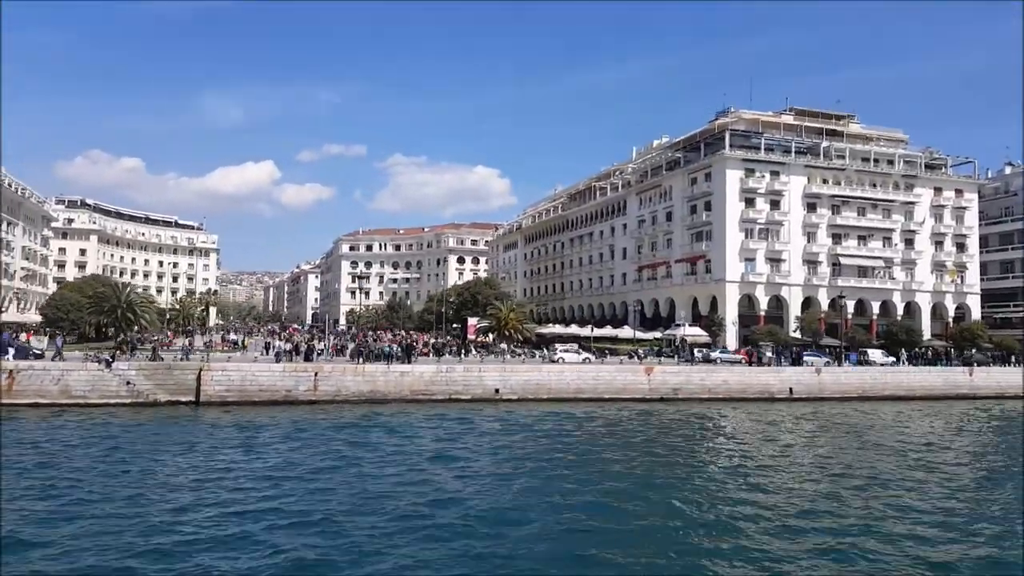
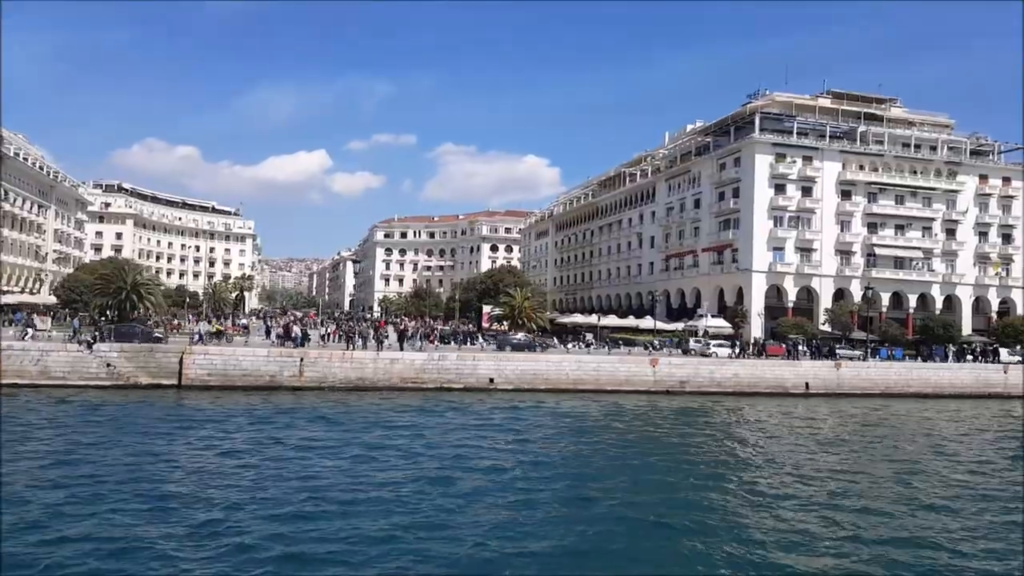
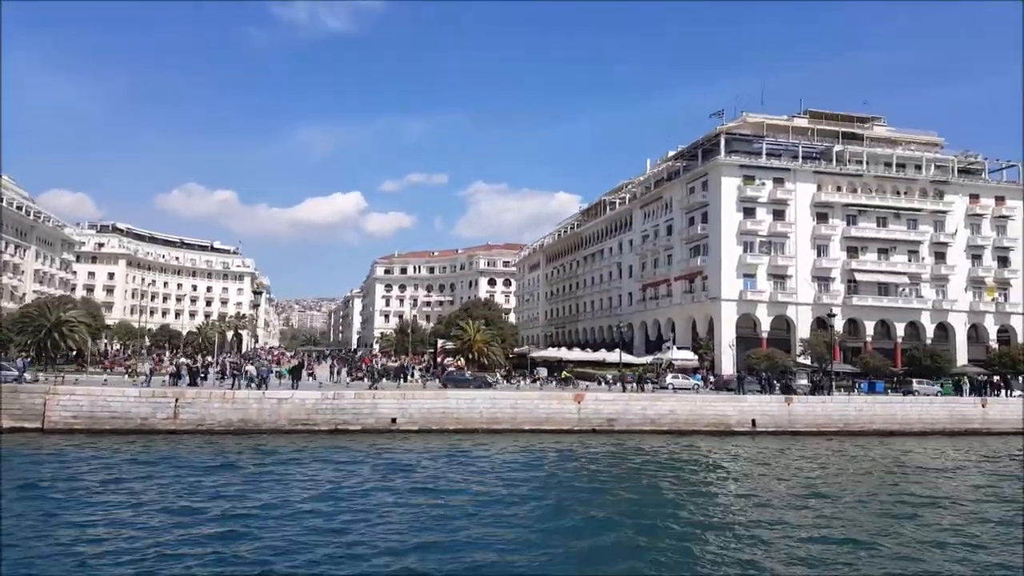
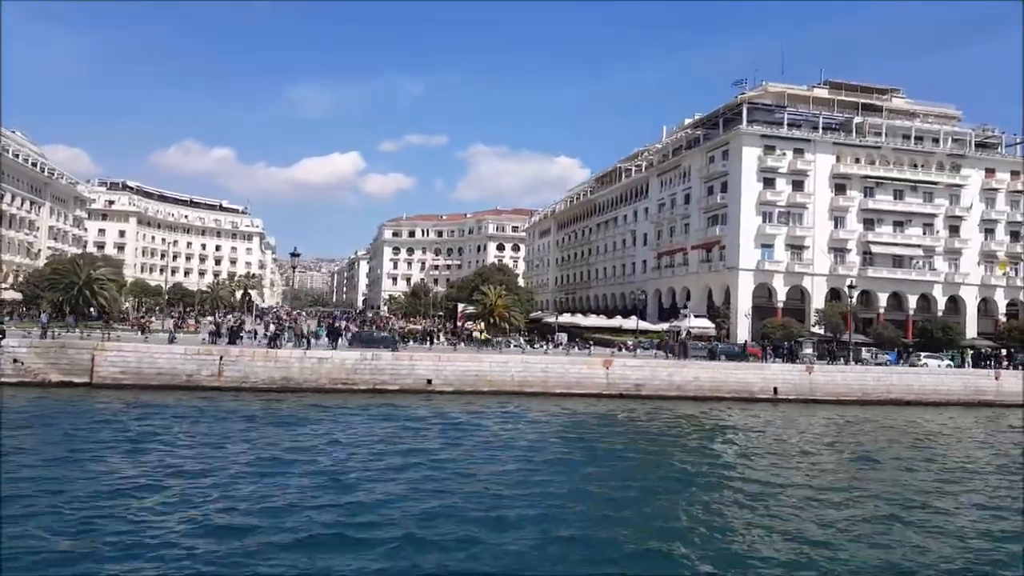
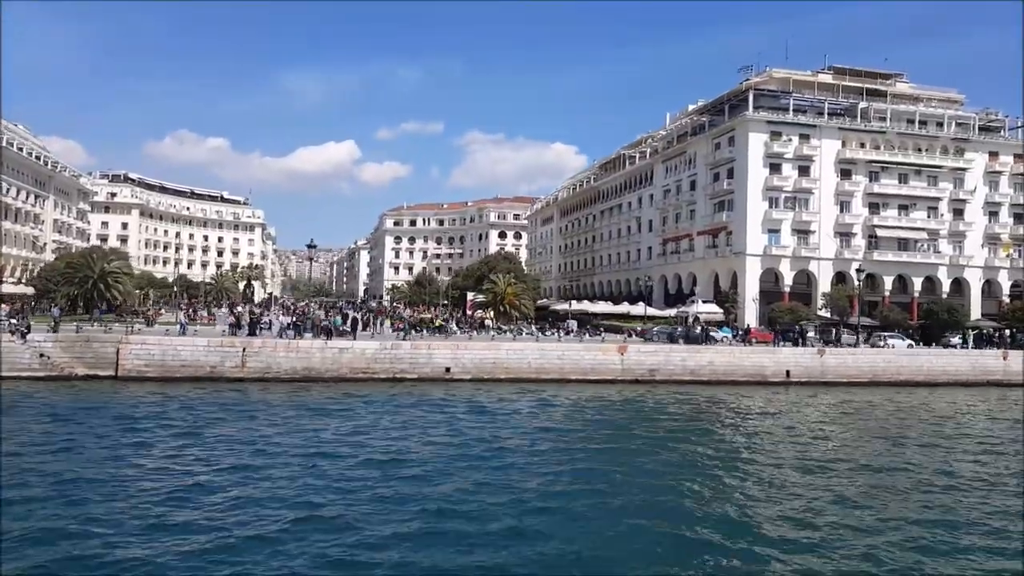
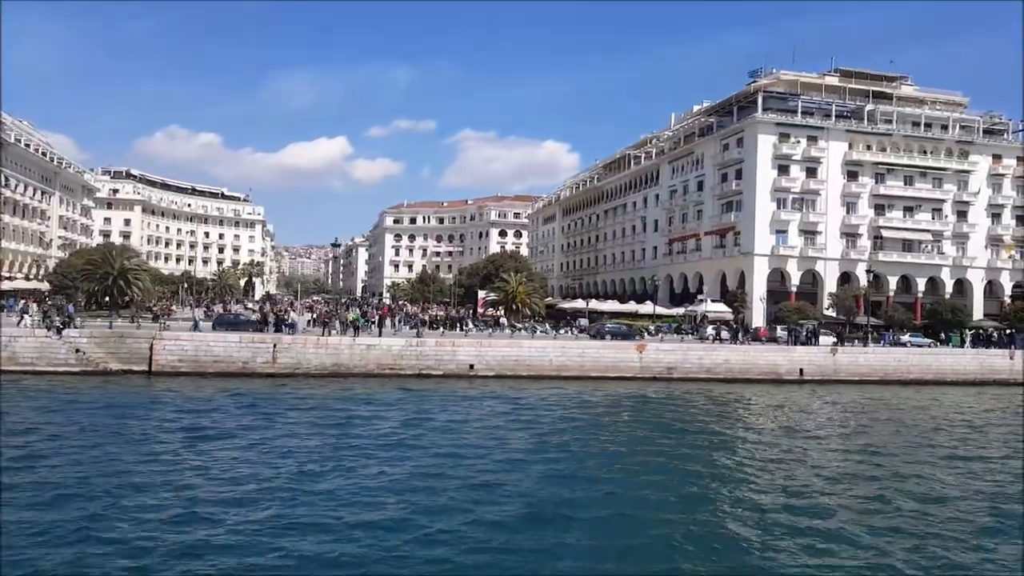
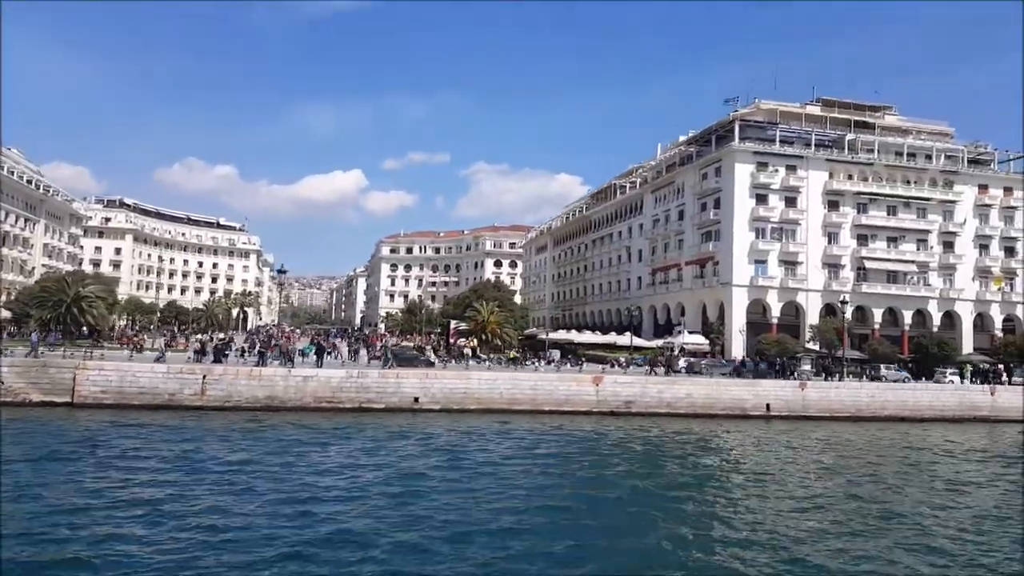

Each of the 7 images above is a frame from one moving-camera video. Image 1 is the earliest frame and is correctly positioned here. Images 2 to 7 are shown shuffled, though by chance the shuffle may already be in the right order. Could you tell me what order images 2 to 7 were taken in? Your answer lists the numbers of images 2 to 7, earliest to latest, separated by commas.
2, 6, 5, 4, 7, 3
